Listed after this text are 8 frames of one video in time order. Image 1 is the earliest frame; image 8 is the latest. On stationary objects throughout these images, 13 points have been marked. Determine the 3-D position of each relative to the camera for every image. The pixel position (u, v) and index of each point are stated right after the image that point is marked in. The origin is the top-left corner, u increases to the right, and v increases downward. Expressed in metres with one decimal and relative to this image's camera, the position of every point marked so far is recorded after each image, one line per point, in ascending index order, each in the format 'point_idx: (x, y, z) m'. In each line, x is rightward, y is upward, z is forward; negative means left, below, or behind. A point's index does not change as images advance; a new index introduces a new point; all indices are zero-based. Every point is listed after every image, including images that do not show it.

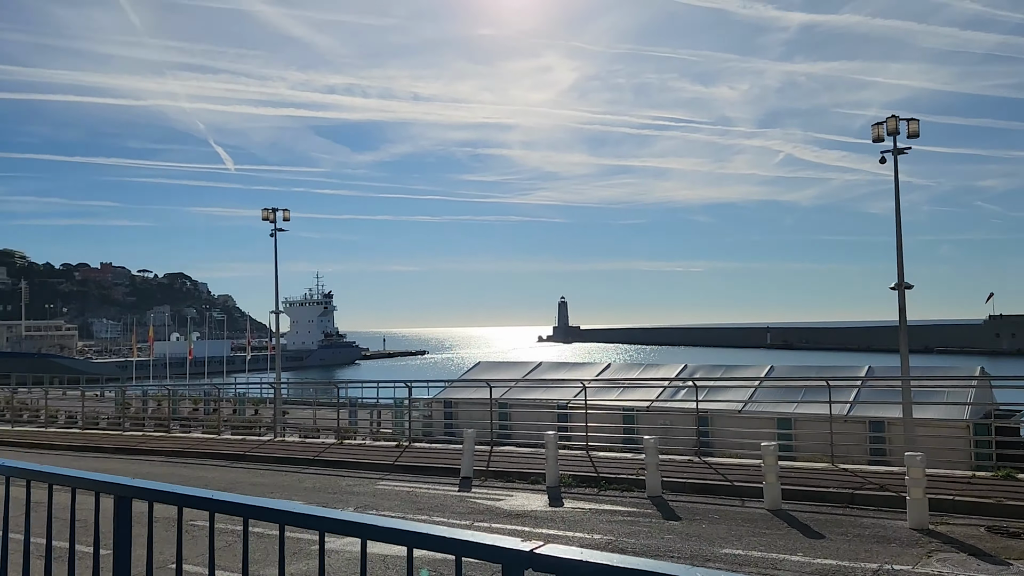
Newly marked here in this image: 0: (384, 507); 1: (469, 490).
0: (-1.0, -1.8, +6.6) m
1: (-0.4, -1.8, +7.3) m
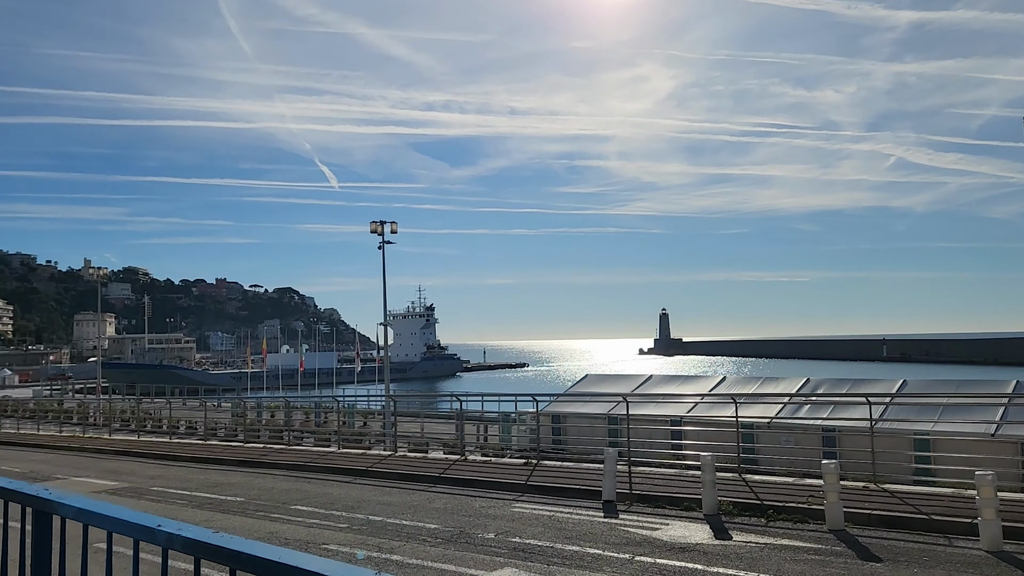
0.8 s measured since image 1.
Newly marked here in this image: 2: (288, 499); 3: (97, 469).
0: (+0.1, -1.8, +6.0) m
1: (+0.8, -1.8, +6.6) m
2: (-2.2, -2.0, +7.9) m
3: (-5.6, -2.5, +11.1) m
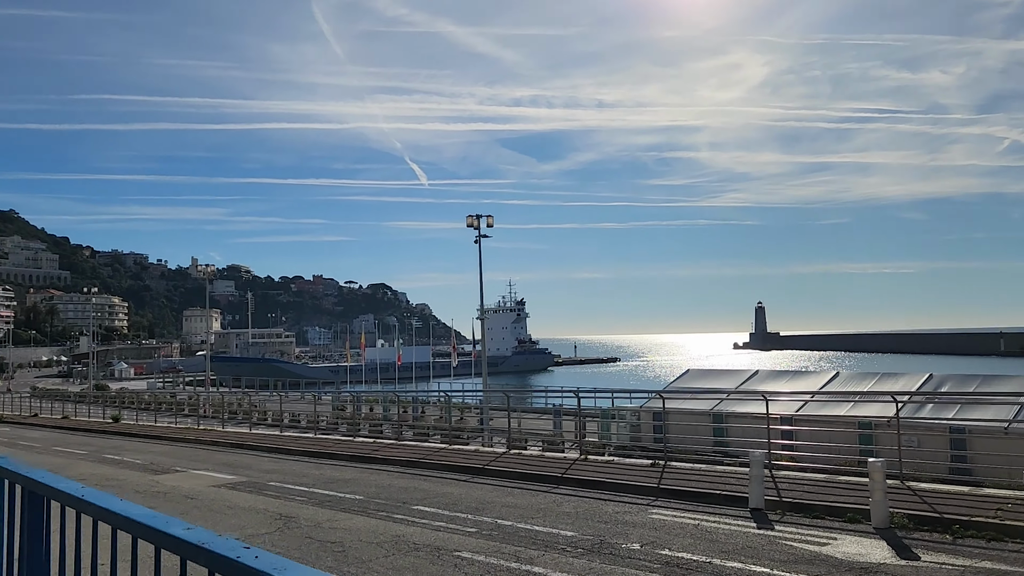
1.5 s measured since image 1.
0: (+1.1, -1.7, +5.4) m
1: (+1.9, -1.7, +6.0) m
2: (-1.0, -2.0, +7.6) m
3: (-4.0, -2.4, +11.1) m
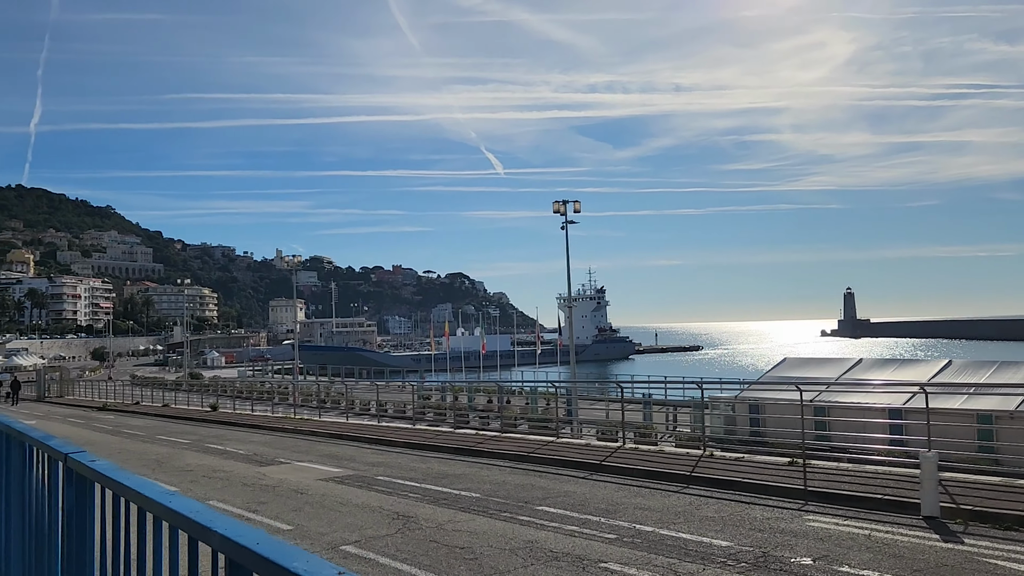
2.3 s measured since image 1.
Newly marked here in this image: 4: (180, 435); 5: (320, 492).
0: (+2.0, -1.6, +4.8) m
1: (+2.8, -1.6, +5.2) m
2: (+0.2, -1.8, +7.1) m
3: (-2.6, -2.2, +10.9) m
4: (-5.8, -2.5, +14.1) m
5: (-1.8, -2.0, +7.8) m
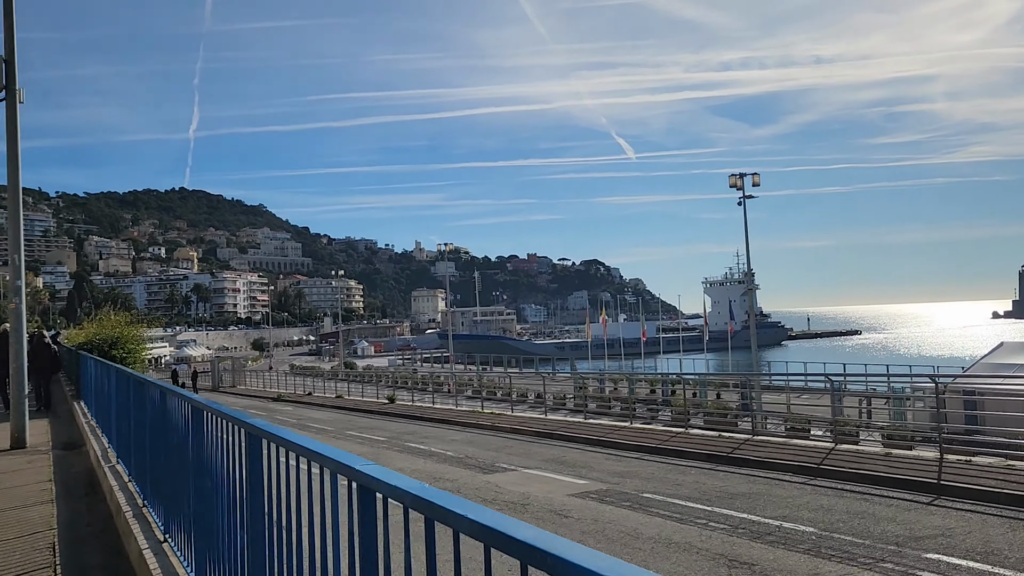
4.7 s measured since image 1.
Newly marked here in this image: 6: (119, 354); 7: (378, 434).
0: (+3.9, -1.4, +2.6) m
1: (+4.8, -1.3, +2.9) m
2: (+2.4, -1.6, +5.2) m
3: (+0.4, -2.0, +9.4) m
4: (-2.3, -2.3, +13.1) m
5: (+0.6, -1.7, +6.2) m
6: (-7.5, -1.3, +15.9) m
7: (-2.1, -2.2, +12.5) m
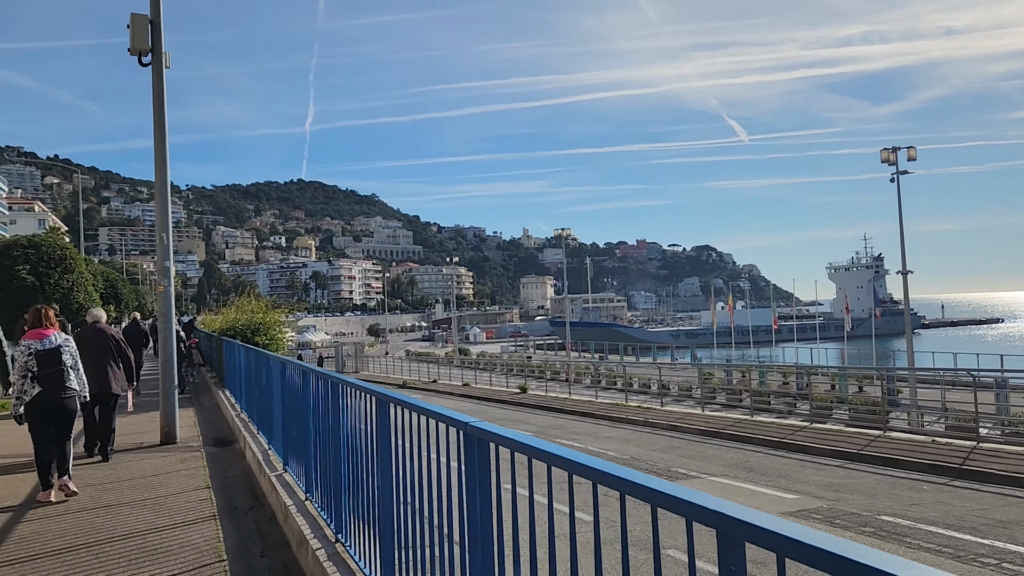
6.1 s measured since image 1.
0: (+4.7, -1.3, +1.0) m
1: (+5.7, -1.2, +1.2) m
2: (+3.7, -1.4, +3.8) m
3: (+2.2, -1.8, +8.2) m
4: (0.0, -2.0, +12.3) m
5: (+2.0, -1.6, +5.1) m
6: (-4.8, -1.0, +15.7) m
7: (+0.1, -2.0, +11.6) m
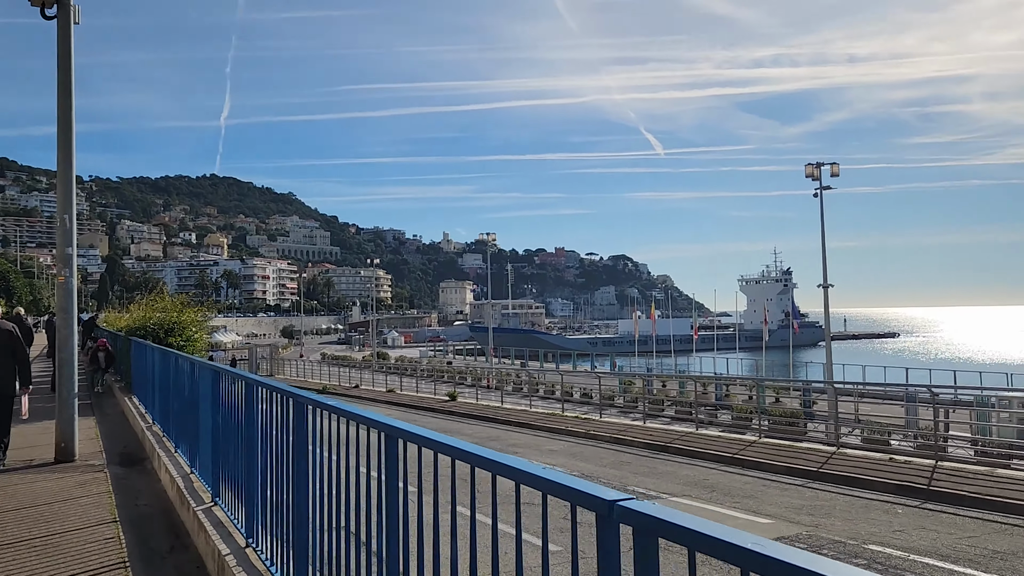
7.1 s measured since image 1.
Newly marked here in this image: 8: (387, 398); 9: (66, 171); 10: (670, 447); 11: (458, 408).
0: (+4.9, -1.4, +0.9) m
1: (+5.9, -1.4, +1.2) m
2: (+3.6, -1.5, +3.5) m
3: (+1.6, -1.8, +7.8) m
4: (-0.9, -2.1, +11.6) m
5: (+1.8, -1.7, +4.6) m
6: (-6.1, -1.0, +14.5) m
7: (-0.7, -2.0, +10.9) m
8: (-2.9, -2.6, +19.0) m
9: (-3.4, +0.9, +6.2) m
10: (+2.1, -1.9, +9.8) m
11: (-1.0, -2.3, +15.8) m
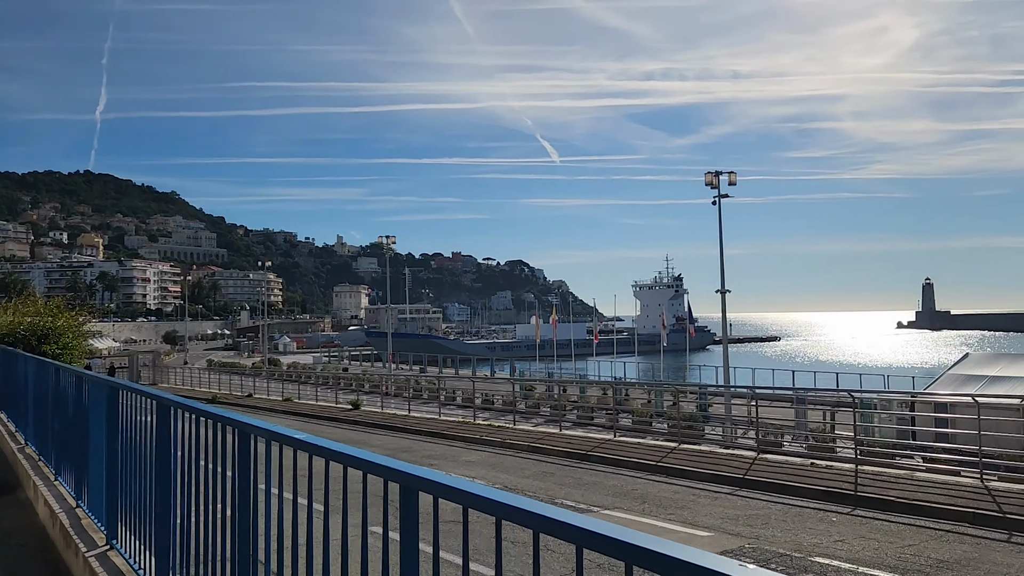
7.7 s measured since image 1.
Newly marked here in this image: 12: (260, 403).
0: (+5.1, -1.4, +1.1) m
1: (+5.9, -1.4, +1.5) m
2: (+3.4, -1.6, +3.5) m
3: (+0.9, -1.9, +7.5) m
4: (-2.1, -2.1, +10.9) m
5: (+1.5, -1.7, +4.4) m
6: (-7.6, -1.0, +13.2) m
7: (-1.8, -2.1, +10.3) m
8: (-5.0, -2.6, +18.0) m
9: (-3.8, +0.9, +5.3) m
10: (+1.1, -2.0, +9.5) m
11: (-2.7, -2.4, +15.1) m
12: (-5.8, -2.7, +19.0) m
